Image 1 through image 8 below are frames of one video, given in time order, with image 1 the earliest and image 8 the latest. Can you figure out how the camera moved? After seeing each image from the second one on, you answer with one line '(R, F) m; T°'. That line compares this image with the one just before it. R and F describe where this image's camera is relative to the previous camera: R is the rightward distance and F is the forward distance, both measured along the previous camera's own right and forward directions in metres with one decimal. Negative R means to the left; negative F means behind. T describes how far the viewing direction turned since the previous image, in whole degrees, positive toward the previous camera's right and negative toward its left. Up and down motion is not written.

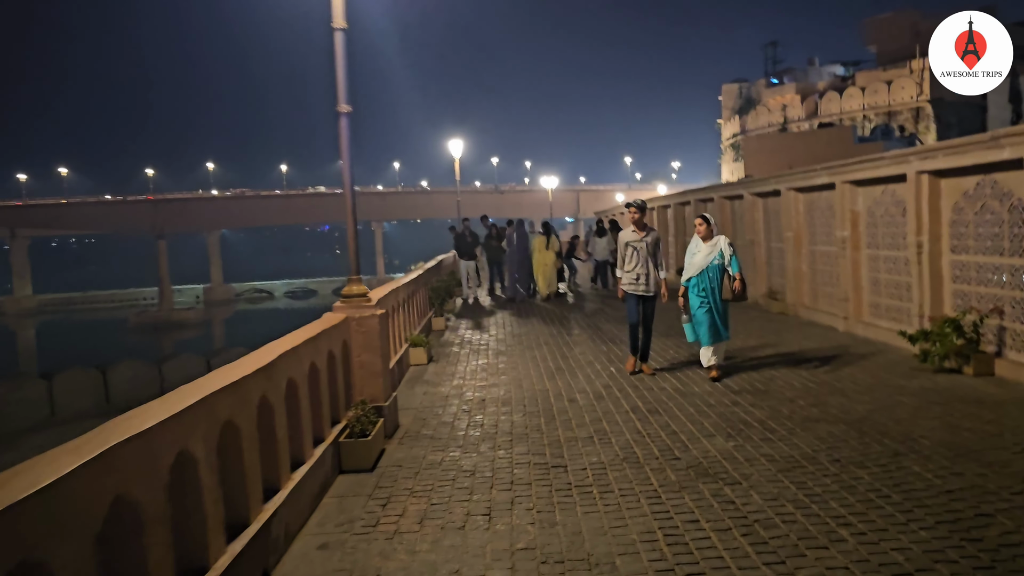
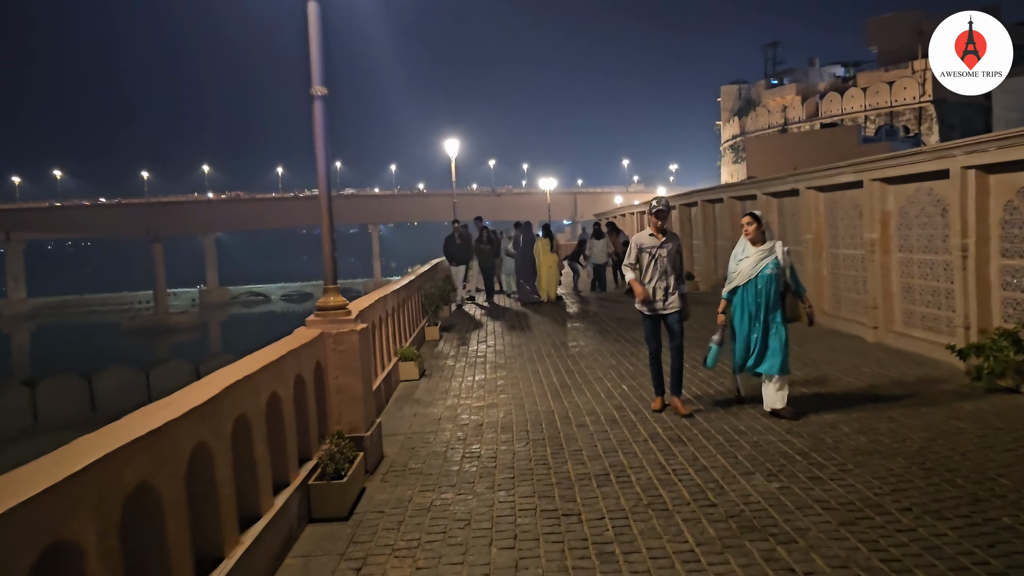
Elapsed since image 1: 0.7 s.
(0.0, +0.9) m; 0°
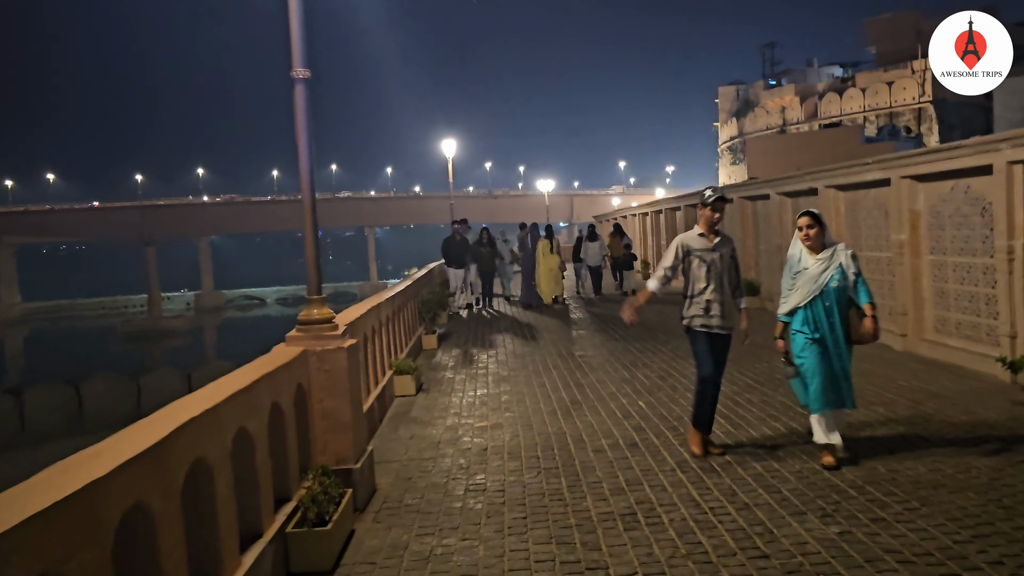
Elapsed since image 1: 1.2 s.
(-0.1, +0.7) m; 0°
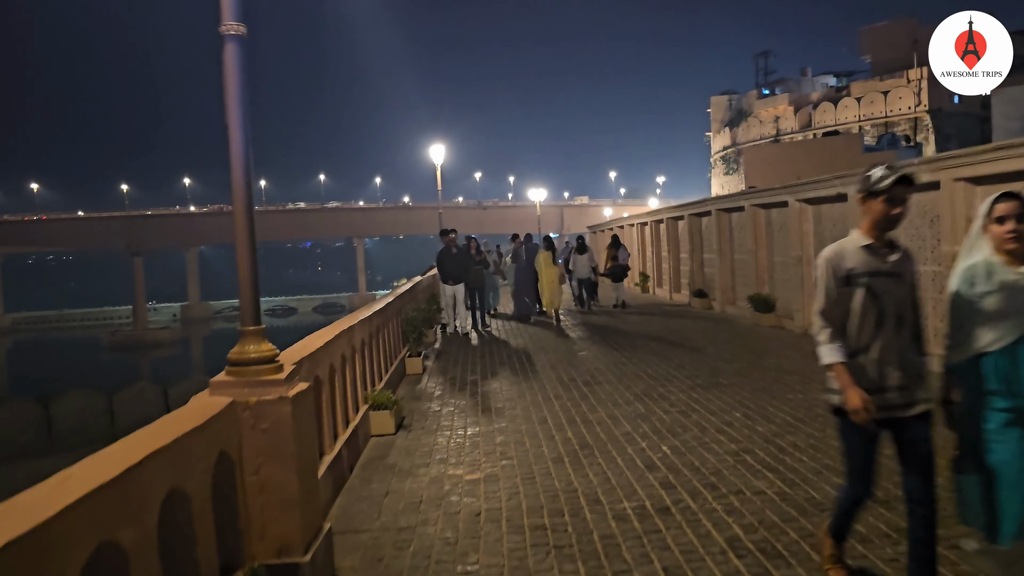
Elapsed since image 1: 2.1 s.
(-0.1, +1.3) m; +1°
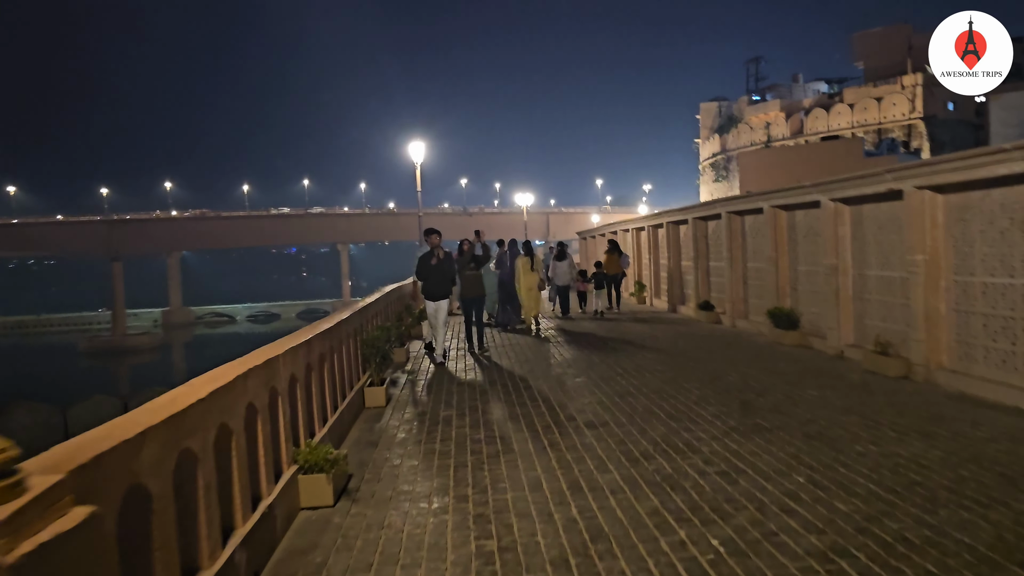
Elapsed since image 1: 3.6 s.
(0.0, +2.0) m; +1°
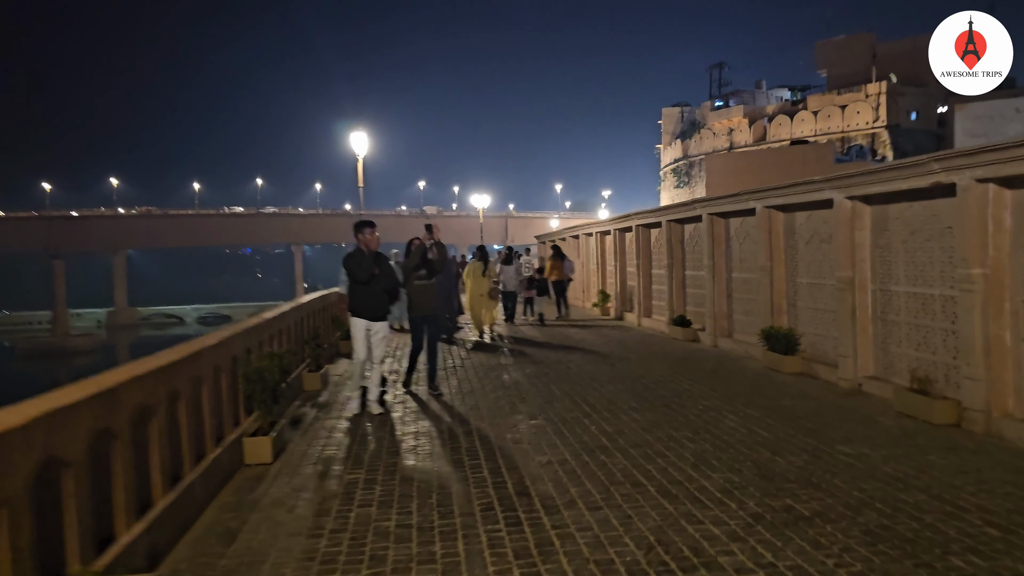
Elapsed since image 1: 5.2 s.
(+0.2, +2.3) m; +3°
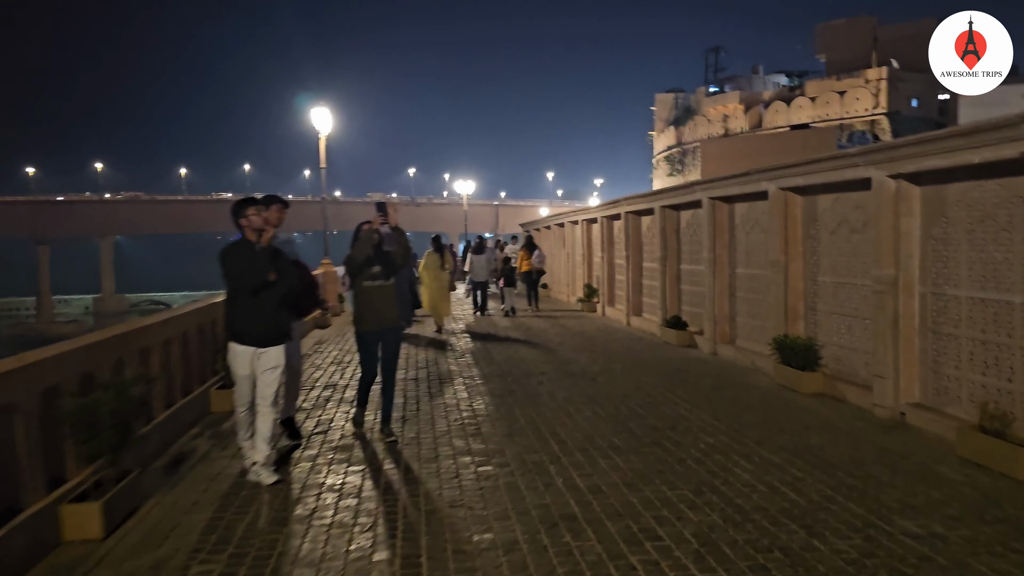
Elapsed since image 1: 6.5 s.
(+0.3, +1.9) m; +1°
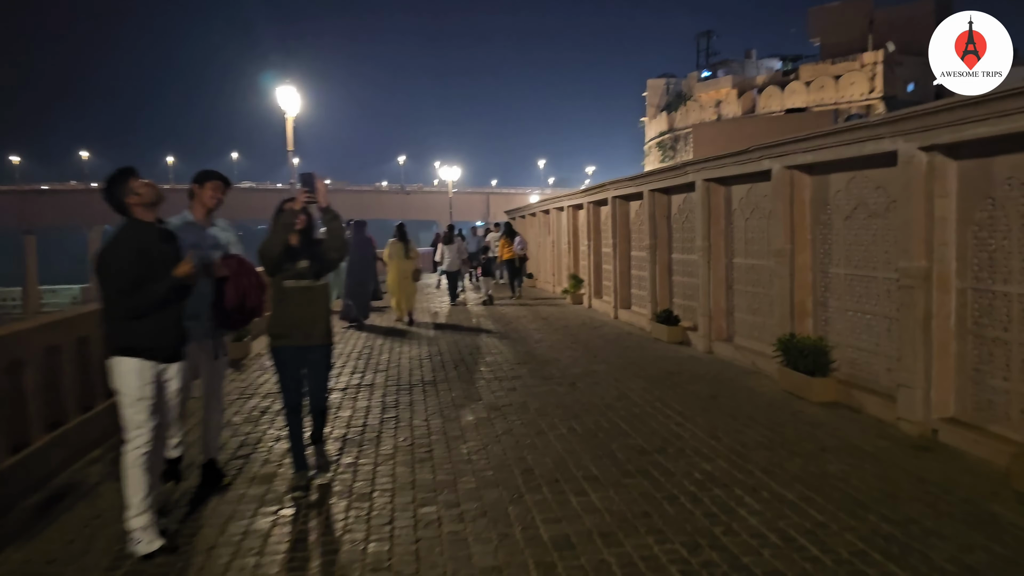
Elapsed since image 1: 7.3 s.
(+0.2, +1.2) m; +1°
